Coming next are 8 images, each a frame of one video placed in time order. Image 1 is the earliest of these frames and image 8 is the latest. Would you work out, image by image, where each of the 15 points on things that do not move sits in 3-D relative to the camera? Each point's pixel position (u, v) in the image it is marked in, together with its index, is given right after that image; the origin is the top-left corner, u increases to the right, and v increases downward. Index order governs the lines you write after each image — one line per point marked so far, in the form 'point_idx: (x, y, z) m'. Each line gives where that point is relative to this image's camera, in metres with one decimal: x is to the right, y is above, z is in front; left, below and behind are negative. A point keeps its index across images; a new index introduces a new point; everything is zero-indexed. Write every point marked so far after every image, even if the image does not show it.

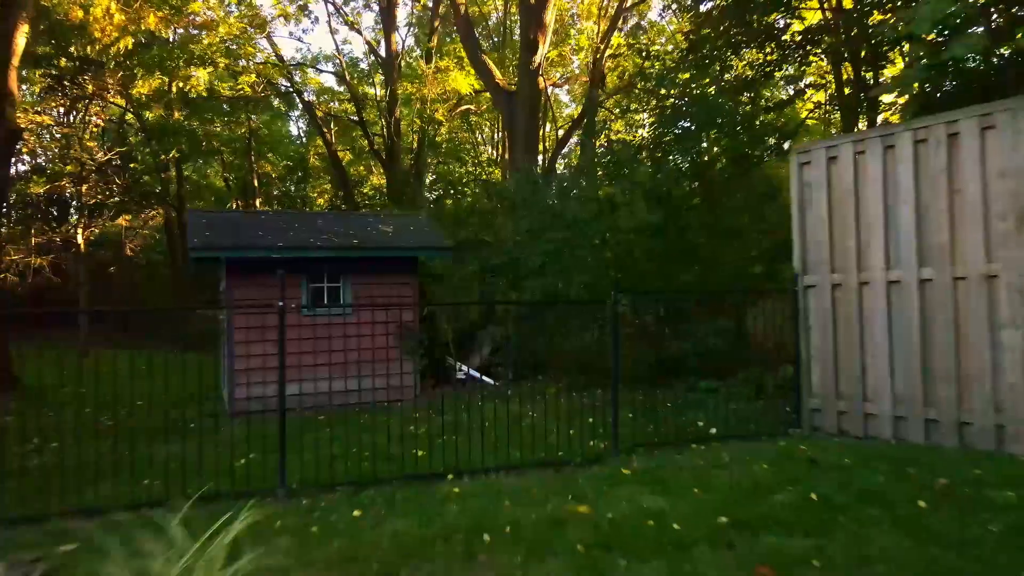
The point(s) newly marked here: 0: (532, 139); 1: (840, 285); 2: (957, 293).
0: (+0.3, +2.0, +15.0) m
1: (+1.6, 0.0, +5.9) m
2: (+1.9, 0.0, +5.1) m
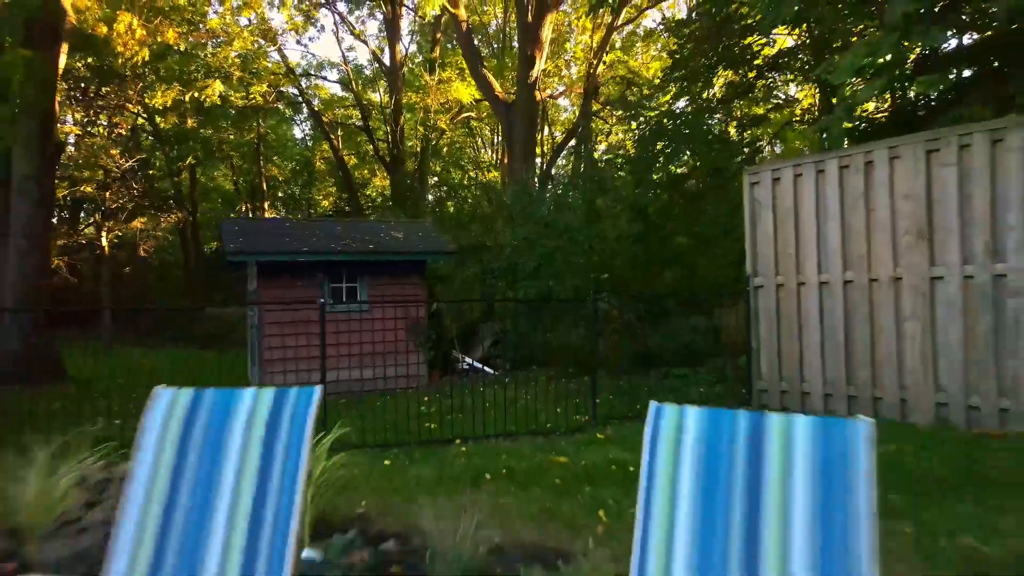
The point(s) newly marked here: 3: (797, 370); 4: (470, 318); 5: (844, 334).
0: (+0.3, +2.0, +16.1) m
1: (+1.6, 0.0, +7.0) m
2: (+1.9, 0.0, +6.2) m
3: (+1.7, -0.5, +6.8) m
4: (-0.4, -0.3, +10.5) m
5: (+1.8, -0.2, +6.4) m
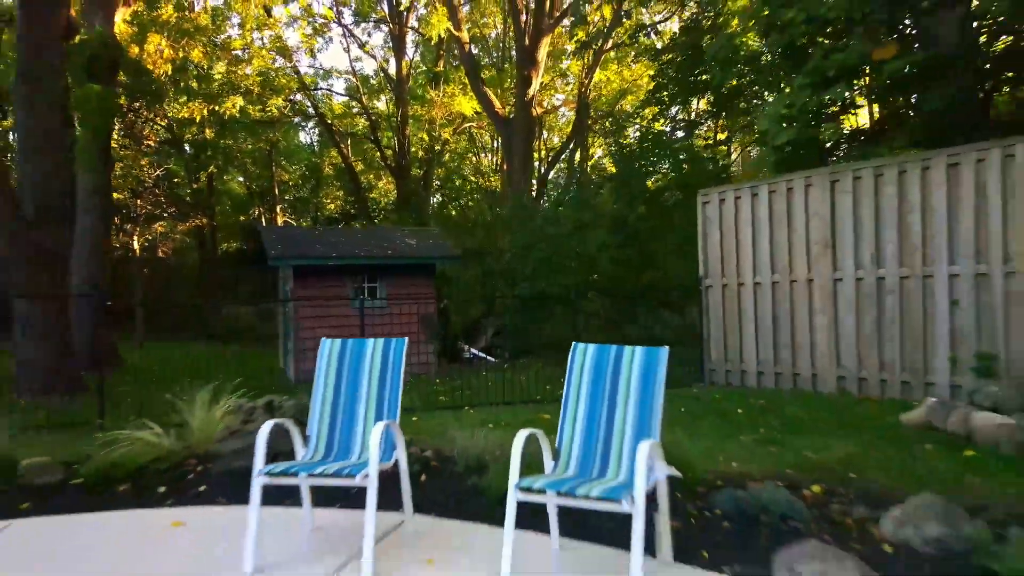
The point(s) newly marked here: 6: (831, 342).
0: (+0.2, +2.0, +17.8) m
1: (+1.6, 0.0, +8.6) m
2: (+1.9, 0.0, +7.9) m
3: (+1.7, -0.5, +8.5) m
4: (-0.4, -0.3, +12.2) m
5: (+1.8, -0.2, +8.1) m
6: (+2.0, -0.3, +7.4) m
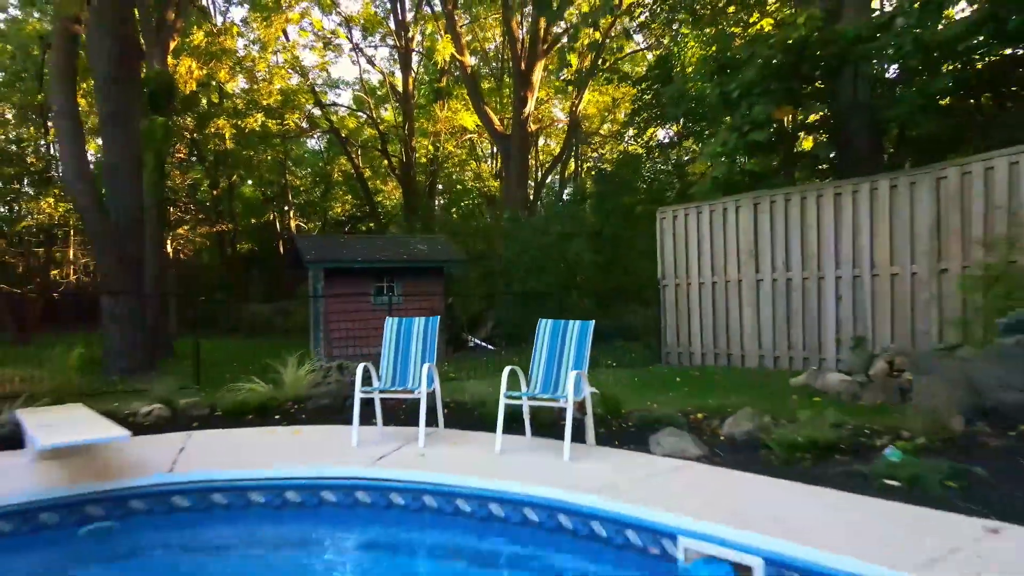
0: (+0.2, +2.0, +19.9) m
1: (+1.6, 0.0, +10.8) m
2: (+1.8, 0.0, +10.0) m
3: (+1.6, -0.5, +10.6) m
4: (-0.4, -0.3, +14.3) m
5: (+1.8, -0.2, +10.2) m
6: (+2.0, -0.3, +9.6) m
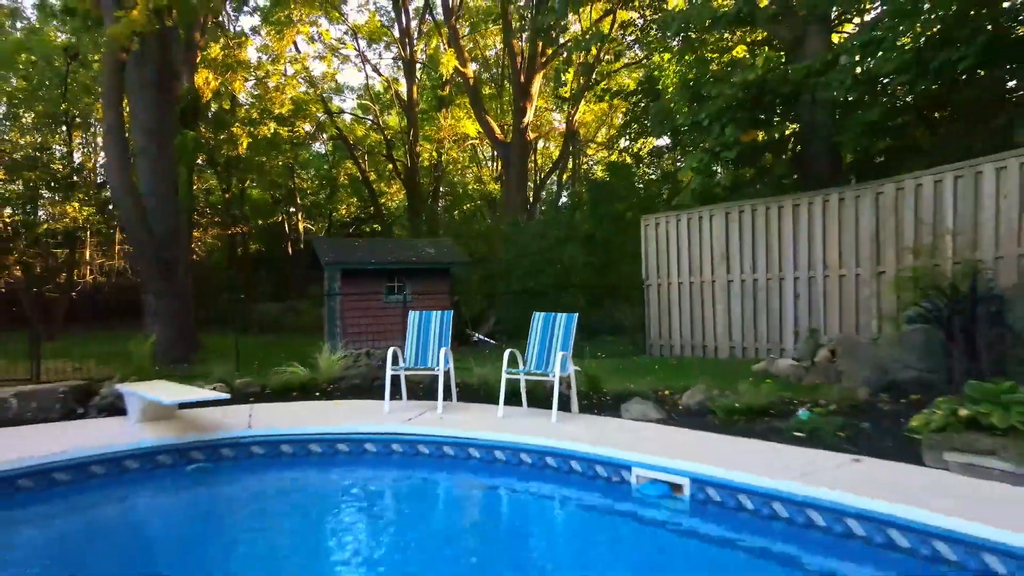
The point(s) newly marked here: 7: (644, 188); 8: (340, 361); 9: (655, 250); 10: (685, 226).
0: (+0.2, +2.0, +21.2) m
1: (+1.6, 0.0, +12.1) m
2: (+1.8, 0.0, +11.3) m
3: (+1.6, -0.5, +11.9) m
4: (-0.4, -0.2, +15.6) m
5: (+1.8, -0.2, +11.5) m
6: (+2.0, -0.3, +10.8) m
7: (+1.8, +1.4, +15.9) m
8: (-1.2, -0.5, +8.1) m
9: (+1.5, +0.4, +12.1) m
10: (+1.7, +0.6, +11.5) m
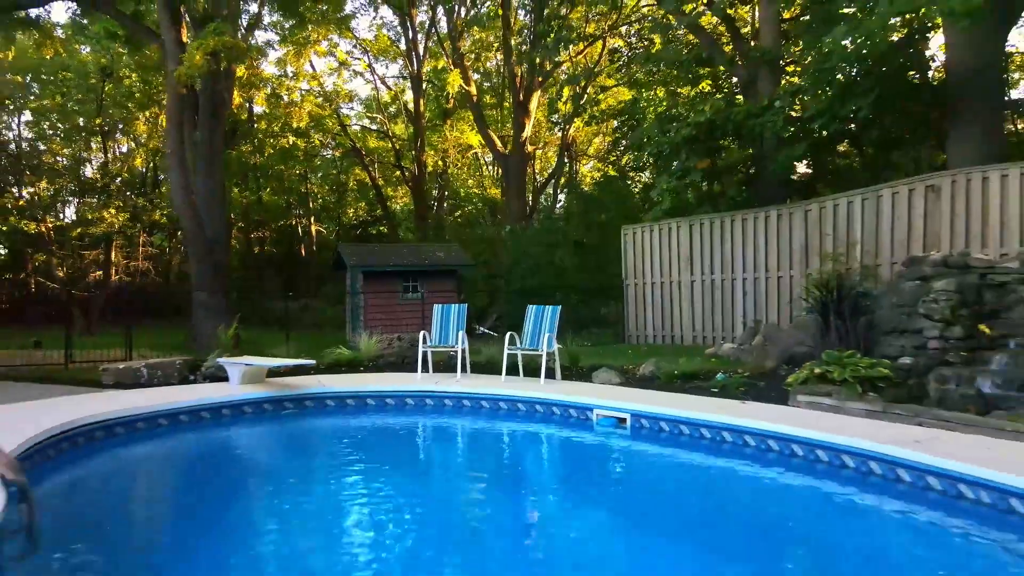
0: (+0.2, +2.0, +23.4) m
1: (+1.6, +0.1, +14.2) m
2: (+1.8, 0.0, +13.5) m
3: (+1.6, -0.4, +14.1) m
4: (-0.4, -0.2, +17.8) m
5: (+1.8, -0.2, +13.7) m
6: (+2.0, -0.3, +13.0) m
7: (+1.8, +1.4, +18.1) m
8: (-1.2, -0.5, +10.3) m
9: (+1.5, +0.4, +14.3) m
10: (+1.7, +0.6, +13.7) m
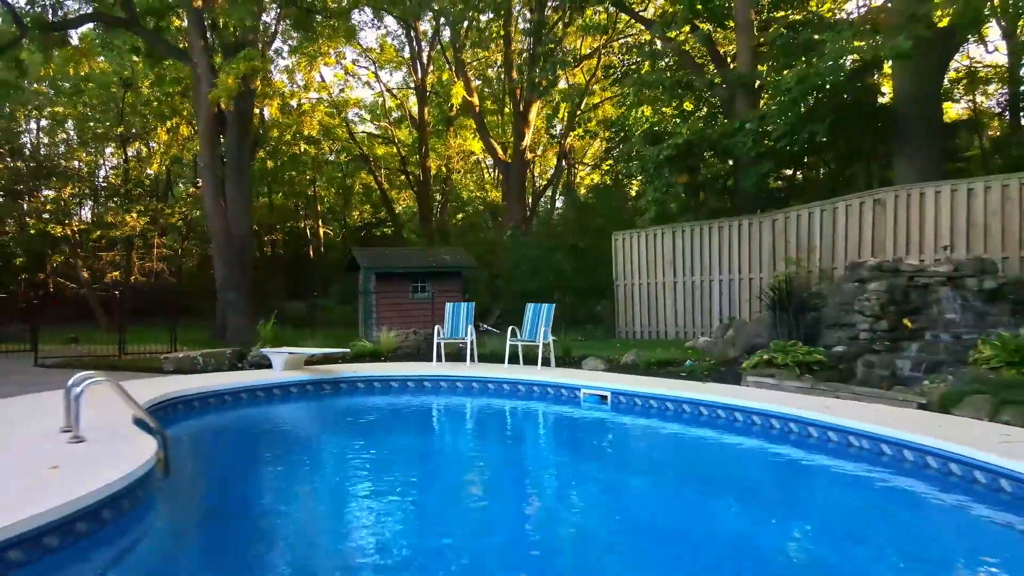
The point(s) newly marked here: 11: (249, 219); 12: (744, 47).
0: (+0.2, +2.0, +24.8) m
1: (+1.6, +0.1, +15.7) m
2: (+1.9, 0.0, +14.9) m
3: (+1.6, -0.4, +15.5) m
4: (-0.4, -0.2, +19.2) m
5: (+1.8, -0.2, +15.1) m
6: (+2.0, -0.3, +14.5) m
7: (+1.9, +1.4, +19.5) m
8: (-1.2, -0.5, +11.8) m
9: (+1.5, +0.4, +15.8) m
10: (+1.7, +0.6, +15.2) m
11: (-3.8, +1.0, +16.7) m
12: (+2.9, +3.0, +14.5) m
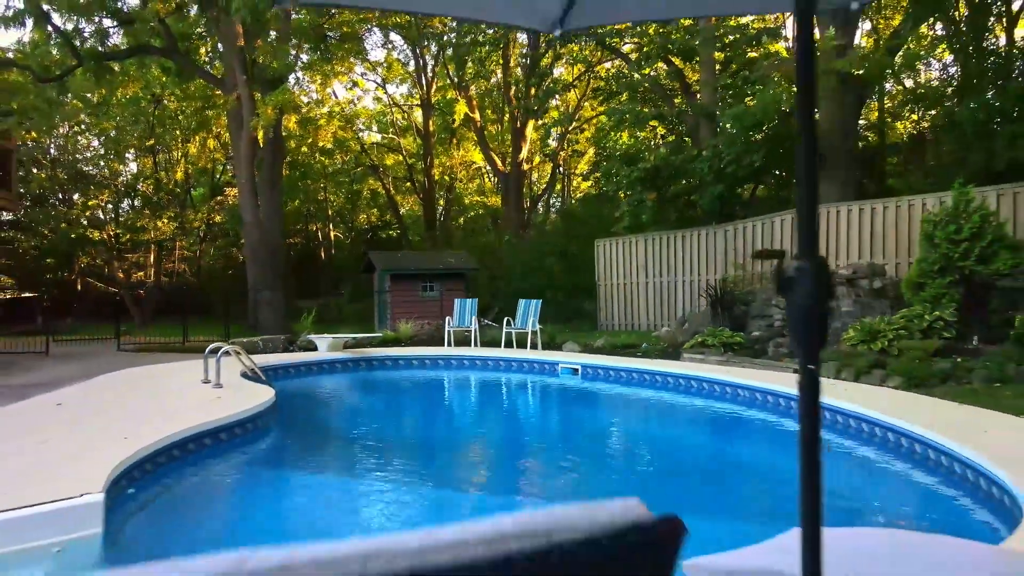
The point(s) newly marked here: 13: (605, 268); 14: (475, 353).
0: (+0.2, +2.0, +27.4) m
1: (+1.5, +0.1, +18.2) m
2: (+1.8, 0.0, +17.5) m
3: (+1.6, -0.4, +18.1) m
4: (-0.5, -0.2, +21.8) m
5: (+1.7, -0.2, +17.7) m
6: (+2.0, -0.3, +17.0) m
7: (+1.8, +1.4, +22.1) m
8: (-1.3, -0.5, +14.3) m
9: (+1.5, +0.4, +18.3) m
10: (+1.7, +0.6, +17.7) m
11: (-3.9, +1.0, +19.3) m
12: (+2.9, +3.0, +17.0) m
13: (+1.5, +0.3, +18.2) m
14: (-0.4, -0.7, +12.7) m
